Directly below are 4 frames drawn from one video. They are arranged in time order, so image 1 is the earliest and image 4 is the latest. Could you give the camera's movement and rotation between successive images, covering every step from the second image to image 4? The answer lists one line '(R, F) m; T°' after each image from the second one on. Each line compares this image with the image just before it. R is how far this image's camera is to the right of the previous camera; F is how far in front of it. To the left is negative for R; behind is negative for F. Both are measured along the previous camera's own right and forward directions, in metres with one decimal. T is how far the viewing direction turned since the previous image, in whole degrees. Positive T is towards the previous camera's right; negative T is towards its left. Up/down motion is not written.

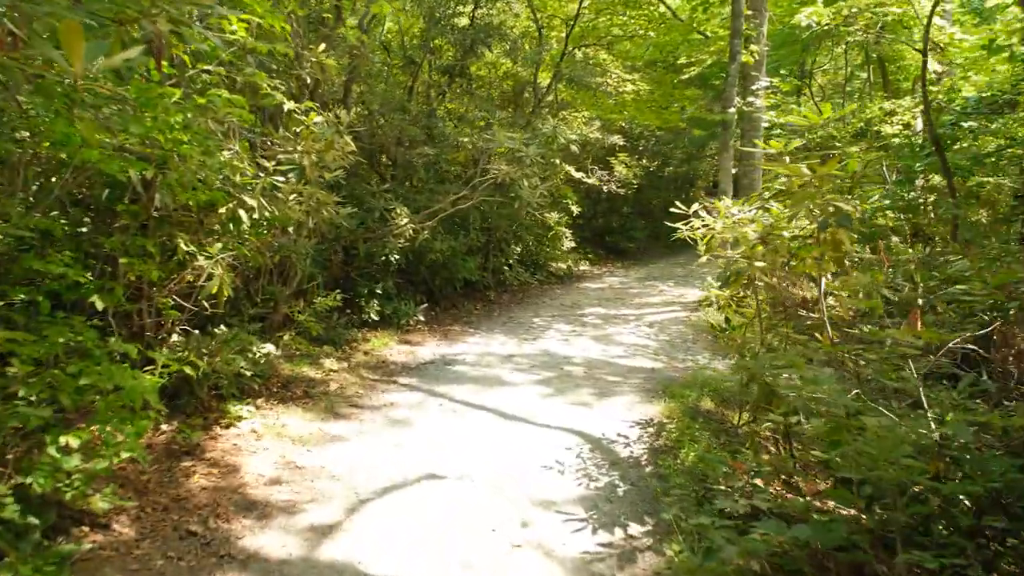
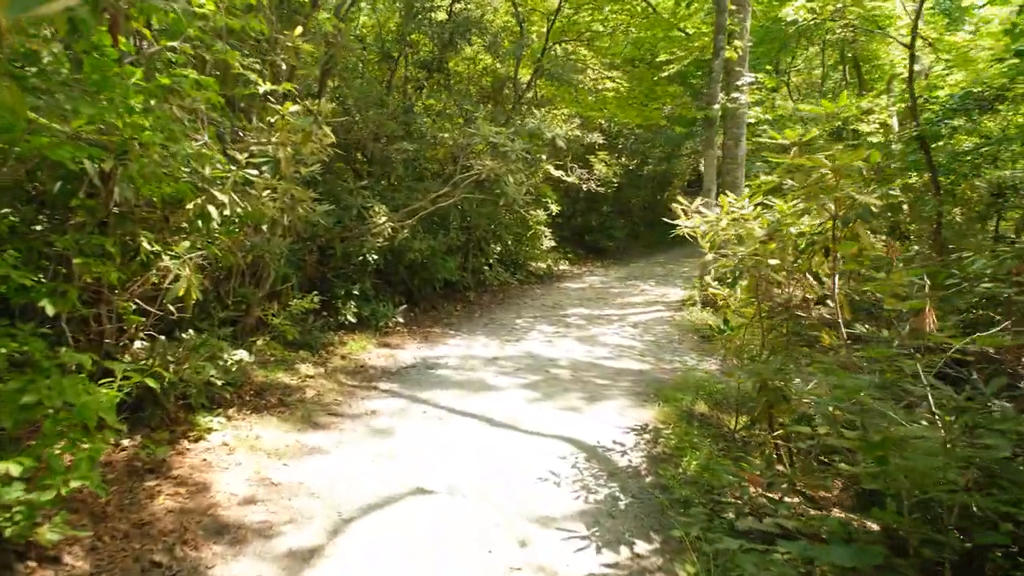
(-0.1, +0.3) m; +2°
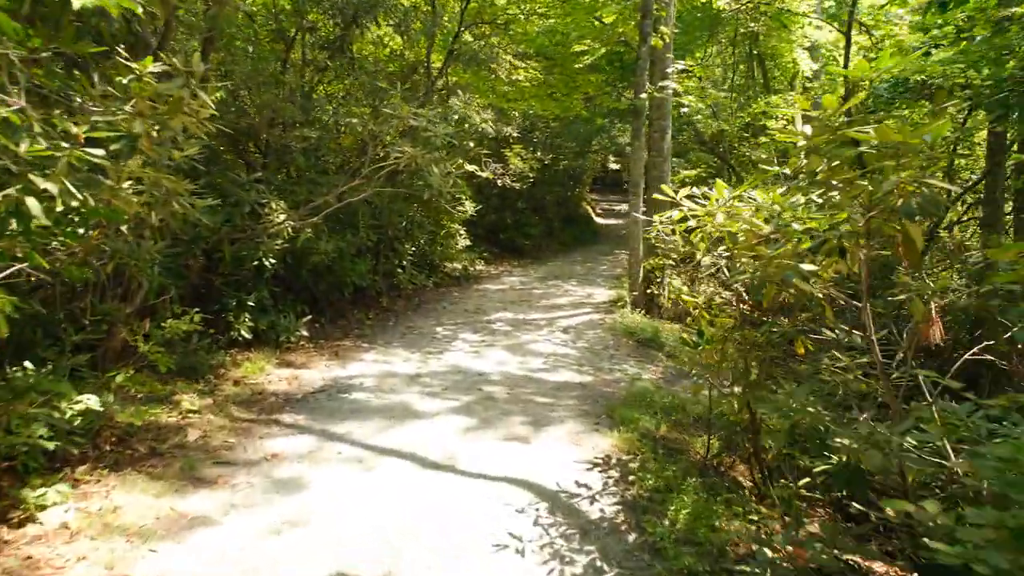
(-0.2, +0.9) m; +8°
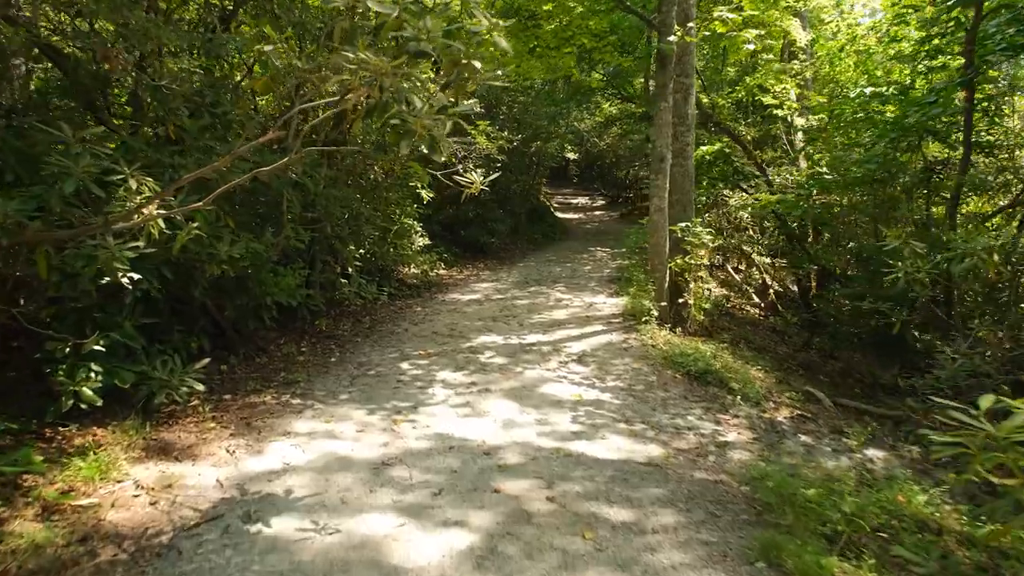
(-0.5, +2.6) m; +5°
